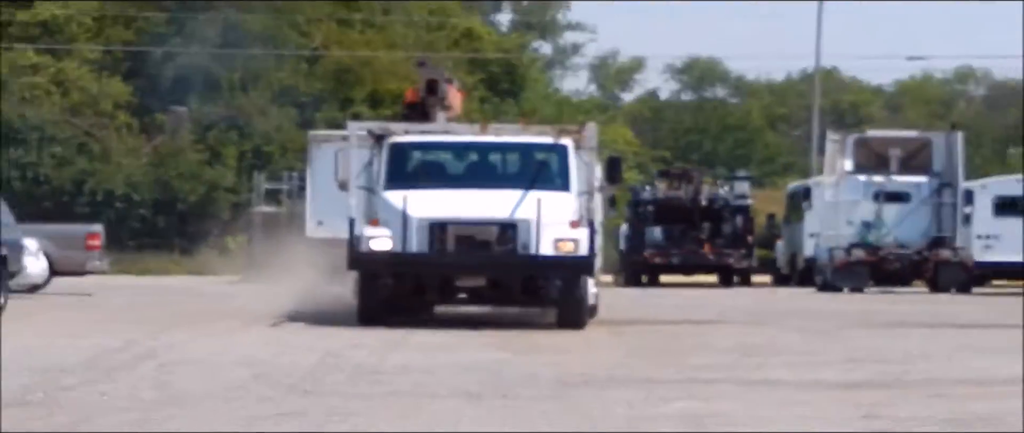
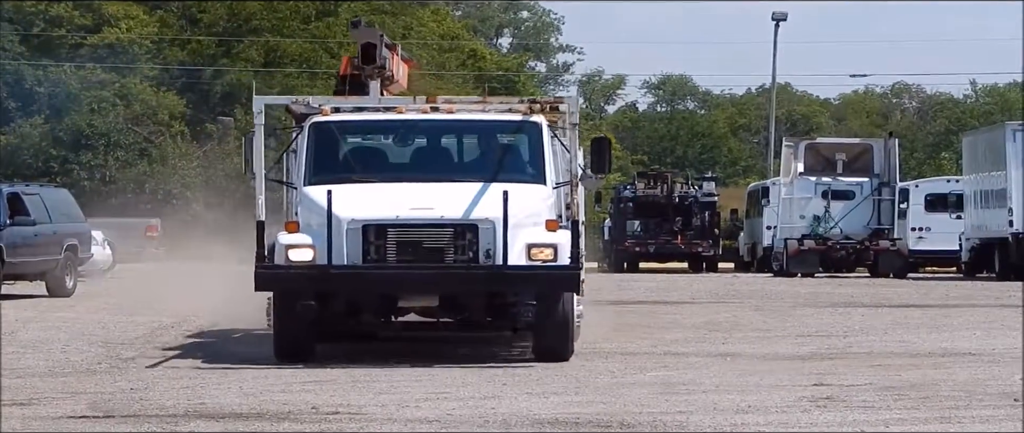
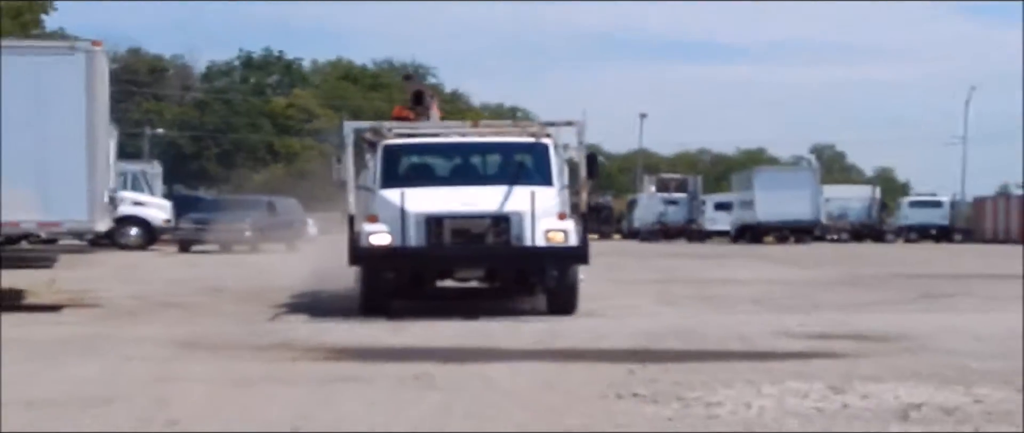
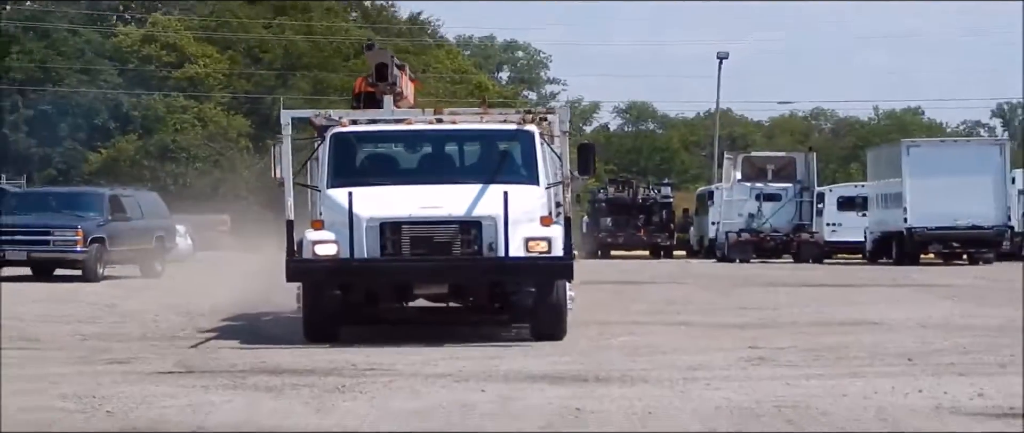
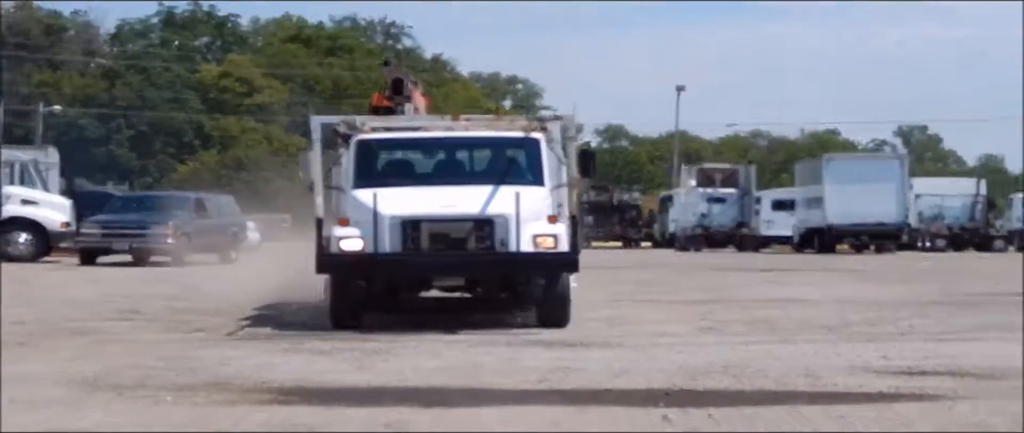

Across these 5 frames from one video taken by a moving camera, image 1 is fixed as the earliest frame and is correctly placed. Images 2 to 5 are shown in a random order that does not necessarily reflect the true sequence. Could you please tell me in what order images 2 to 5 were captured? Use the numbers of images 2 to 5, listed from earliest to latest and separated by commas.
2, 4, 5, 3
